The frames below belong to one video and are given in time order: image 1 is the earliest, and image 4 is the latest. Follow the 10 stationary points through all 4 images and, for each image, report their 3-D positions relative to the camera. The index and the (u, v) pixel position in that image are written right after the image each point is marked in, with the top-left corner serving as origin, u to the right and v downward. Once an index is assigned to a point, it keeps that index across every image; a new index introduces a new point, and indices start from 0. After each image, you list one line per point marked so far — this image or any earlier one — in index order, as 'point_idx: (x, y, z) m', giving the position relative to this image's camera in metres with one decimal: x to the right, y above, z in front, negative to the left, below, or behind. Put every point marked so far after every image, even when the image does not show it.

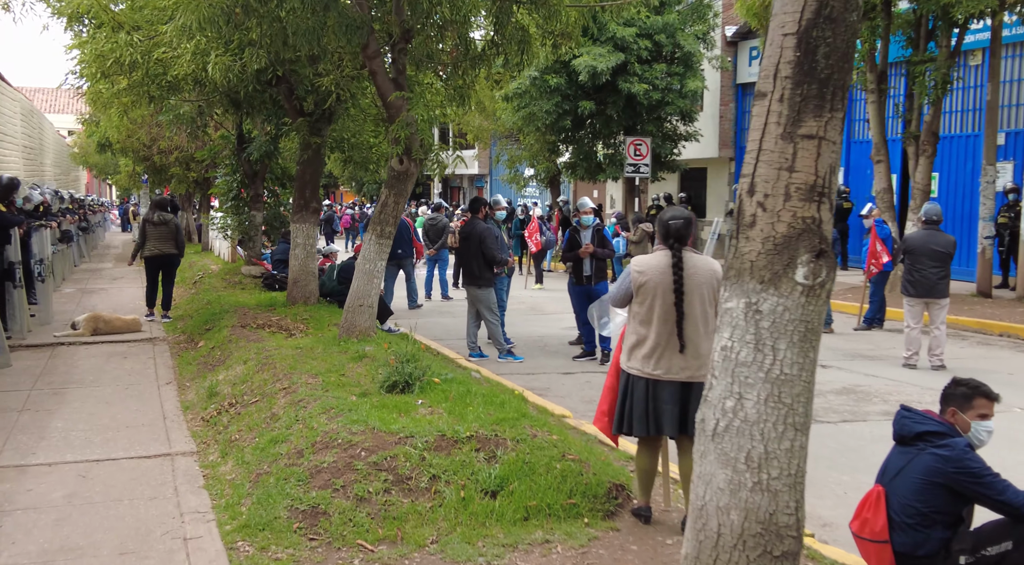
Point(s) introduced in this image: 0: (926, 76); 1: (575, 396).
0: (+7.0, +3.5, +18.4) m
1: (+0.6, -1.1, +10.6) m
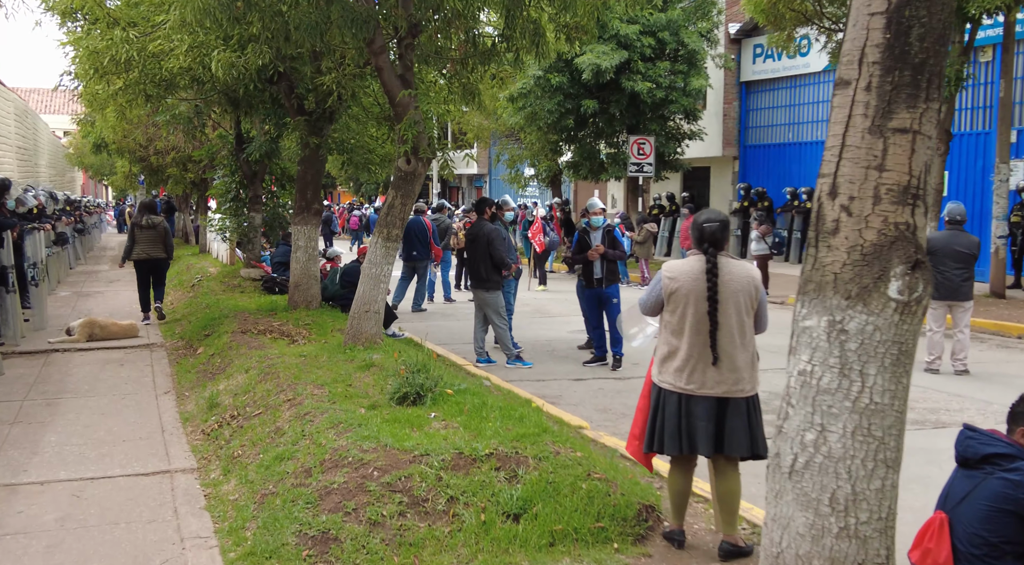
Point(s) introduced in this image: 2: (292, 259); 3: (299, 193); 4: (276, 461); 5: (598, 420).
0: (+7.0, +3.5, +18.0) m
1: (+0.7, -1.1, +10.2) m
2: (-2.7, +0.3, +13.4) m
3: (-2.6, +1.1, +13.3) m
4: (-1.4, -1.1, +6.5) m
5: (+0.7, -1.2, +9.4) m
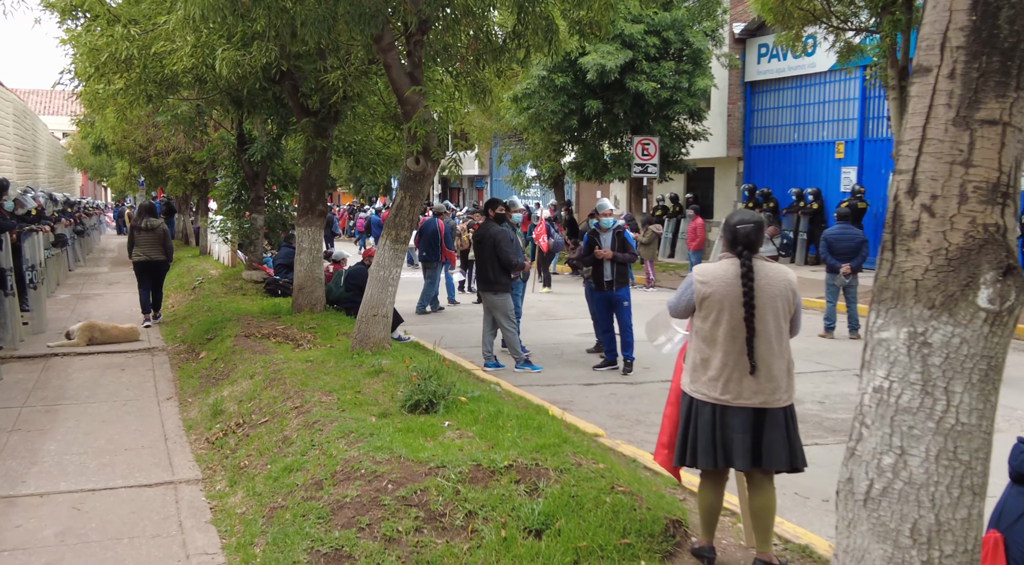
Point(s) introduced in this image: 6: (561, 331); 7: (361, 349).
0: (+7.1, +3.4, +17.8) m
1: (+0.8, -1.2, +10.0) m
2: (-2.6, +0.3, +13.1) m
3: (-2.5, +1.1, +13.0) m
4: (-1.3, -1.1, +6.2) m
5: (+0.8, -1.2, +9.1) m
6: (+0.7, -0.7, +15.9) m
7: (-1.3, -0.6, +9.3) m
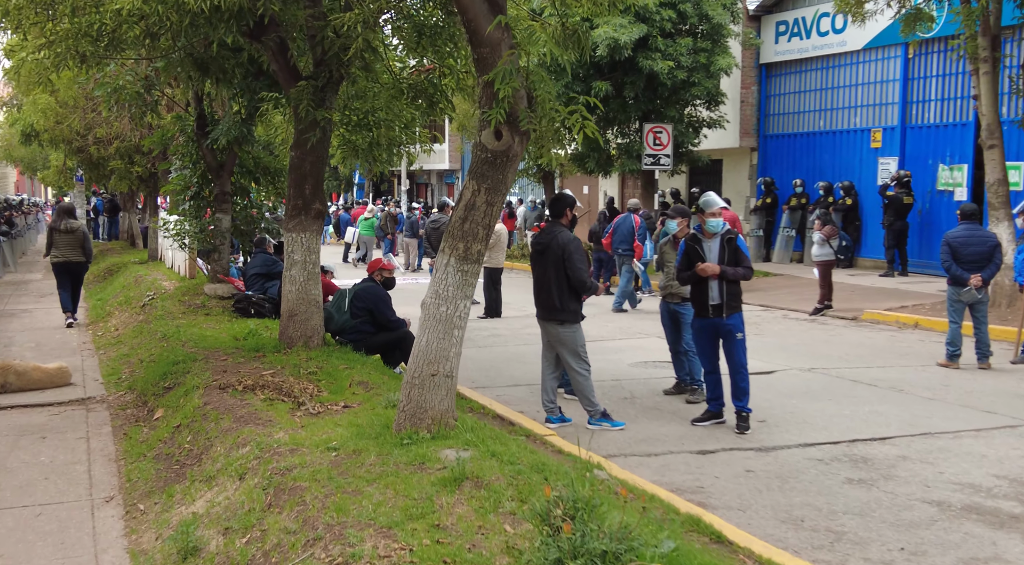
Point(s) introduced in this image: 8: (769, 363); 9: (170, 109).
0: (+7.4, +3.3, +14.8) m
1: (+1.5, -1.4, +6.8) m
2: (-2.0, 0.0, +9.7) m
3: (-1.9, +0.8, +9.7) m
4: (-0.4, -1.3, +2.9) m
5: (+1.6, -1.4, +5.9) m
6: (+1.1, -0.9, +12.7) m
7: (-0.6, -0.8, +6.0) m
8: (+2.9, -0.9, +12.5) m
9: (-5.2, +2.6, +16.7) m
